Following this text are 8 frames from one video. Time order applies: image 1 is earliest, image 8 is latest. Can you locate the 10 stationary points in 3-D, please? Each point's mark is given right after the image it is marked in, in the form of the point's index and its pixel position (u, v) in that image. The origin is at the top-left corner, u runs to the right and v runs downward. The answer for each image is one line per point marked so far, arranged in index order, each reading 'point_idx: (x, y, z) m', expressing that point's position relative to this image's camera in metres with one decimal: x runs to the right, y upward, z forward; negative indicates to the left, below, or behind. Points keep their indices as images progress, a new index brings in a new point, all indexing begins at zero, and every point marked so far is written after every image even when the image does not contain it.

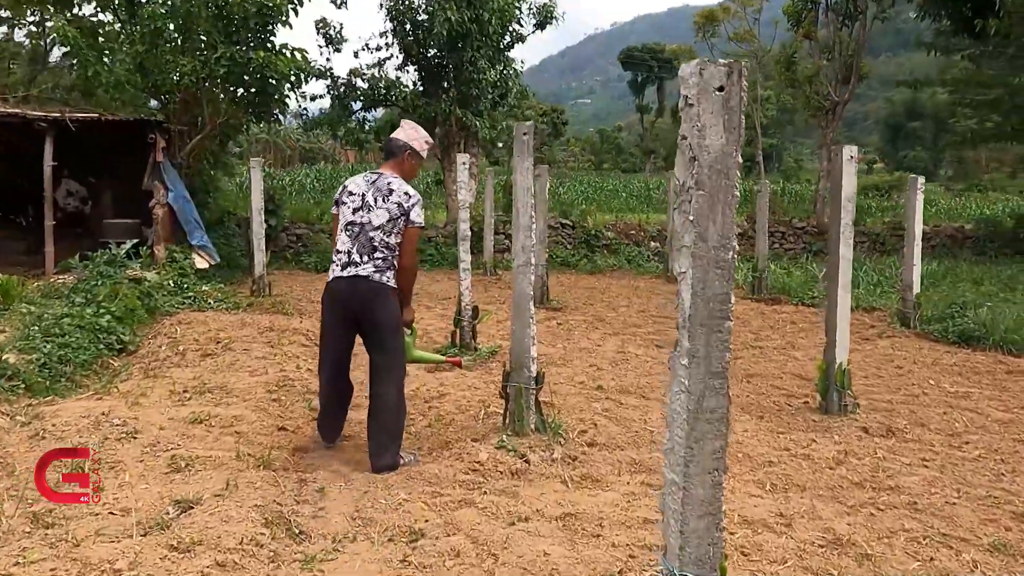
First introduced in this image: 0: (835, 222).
0: (+2.0, +0.4, +5.1) m
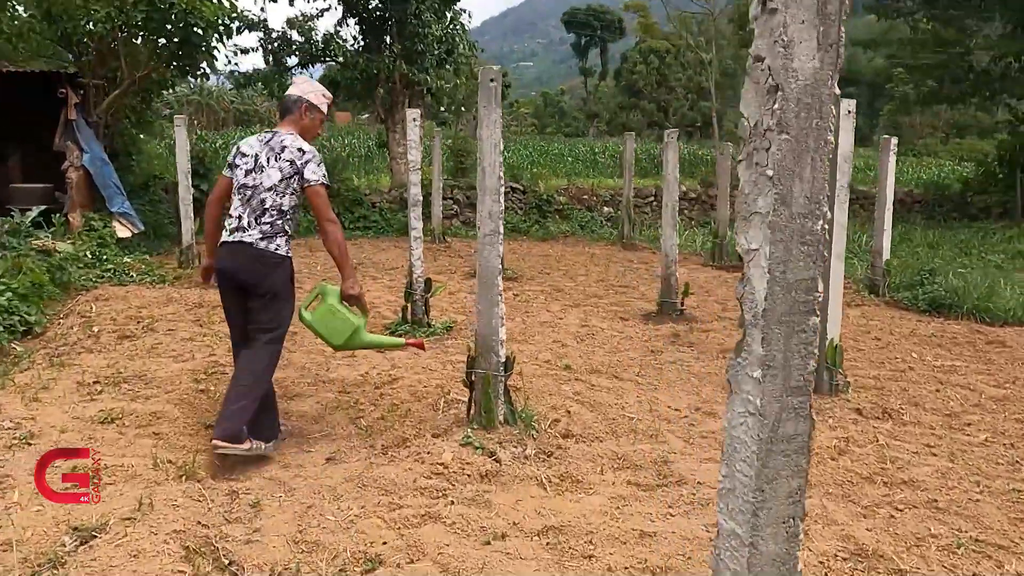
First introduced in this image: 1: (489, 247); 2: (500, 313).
0: (+1.8, +0.6, +4.7) m
1: (-0.1, +0.2, +3.8) m
2: (-0.1, -0.1, +3.9) m
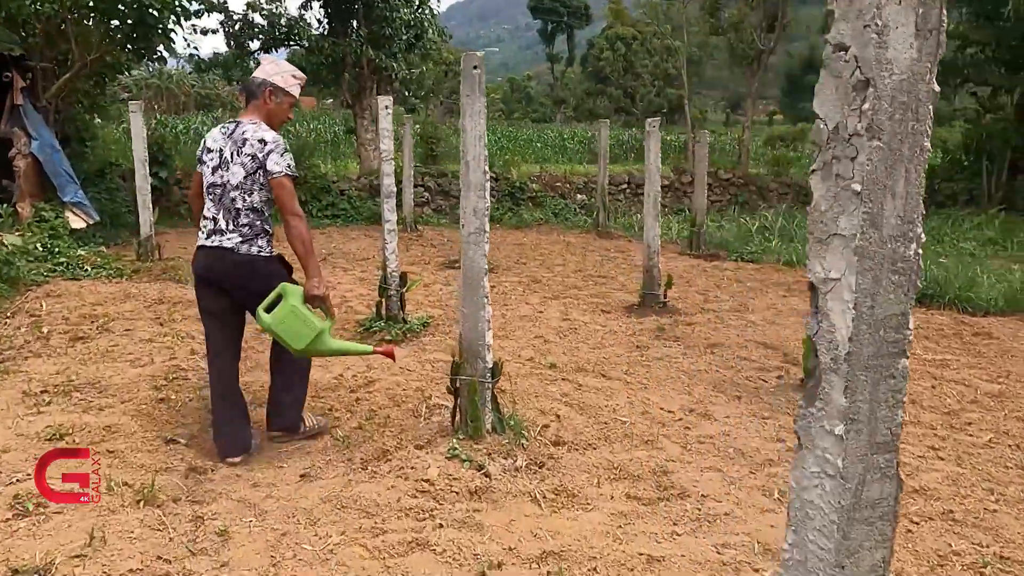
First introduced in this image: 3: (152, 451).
0: (+1.7, +0.6, +4.5) m
1: (-0.2, +0.2, +3.5) m
2: (-0.1, -0.1, +3.6) m
3: (-1.5, -0.7, +3.5) m
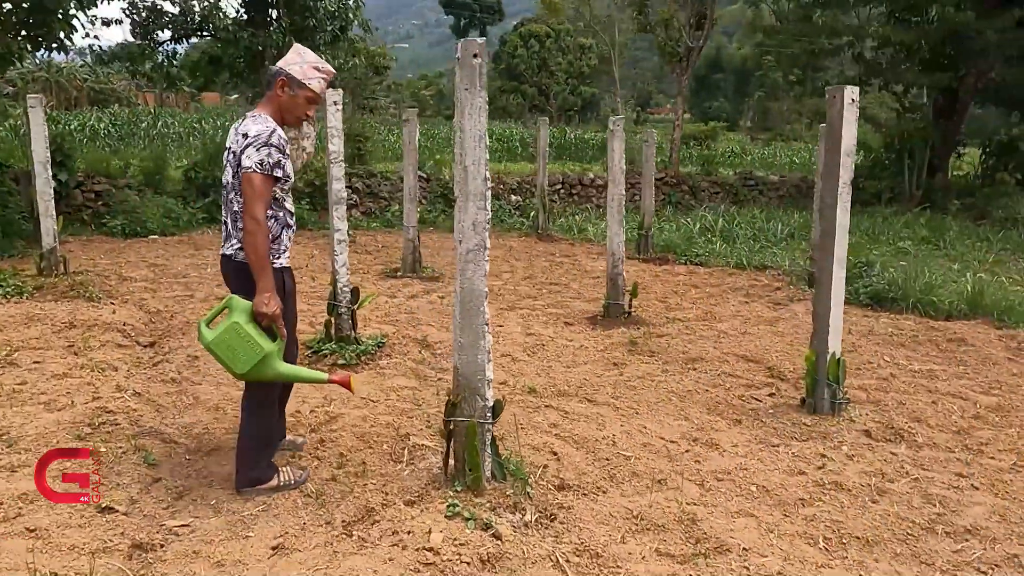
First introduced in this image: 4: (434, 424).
0: (+1.6, +0.6, +4.2) m
1: (-0.1, +0.1, +3.0) m
2: (-0.1, -0.2, +3.1) m
3: (-1.5, -0.8, +2.8) m
4: (-0.4, -0.7, +4.1) m
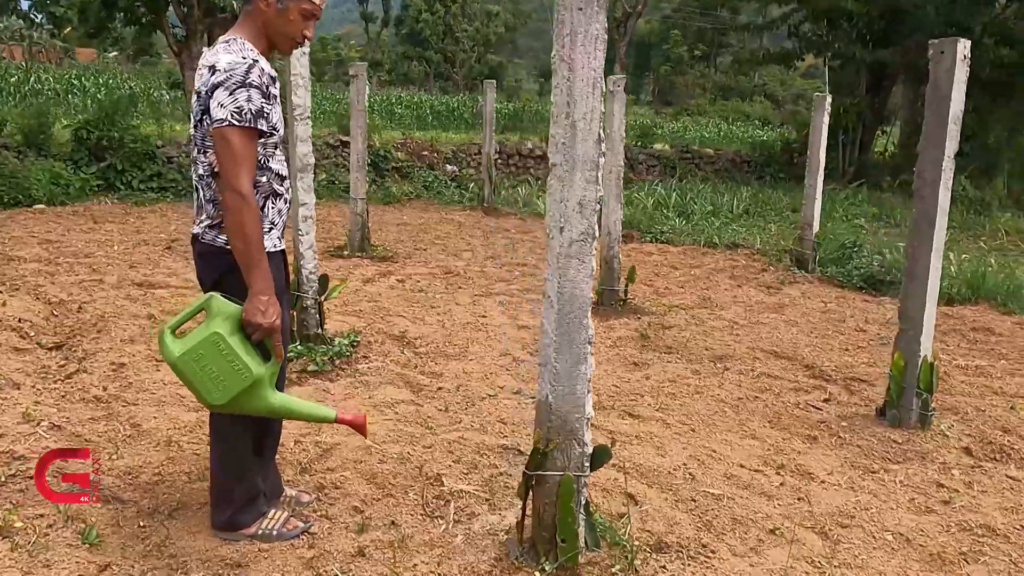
0: (+1.8, +0.6, +3.5) m
1: (+0.2, +0.1, +2.1) m
2: (+0.2, -0.2, +2.2) m
3: (-1.1, -0.8, +1.8) m
4: (-0.2, -0.7, +3.2) m
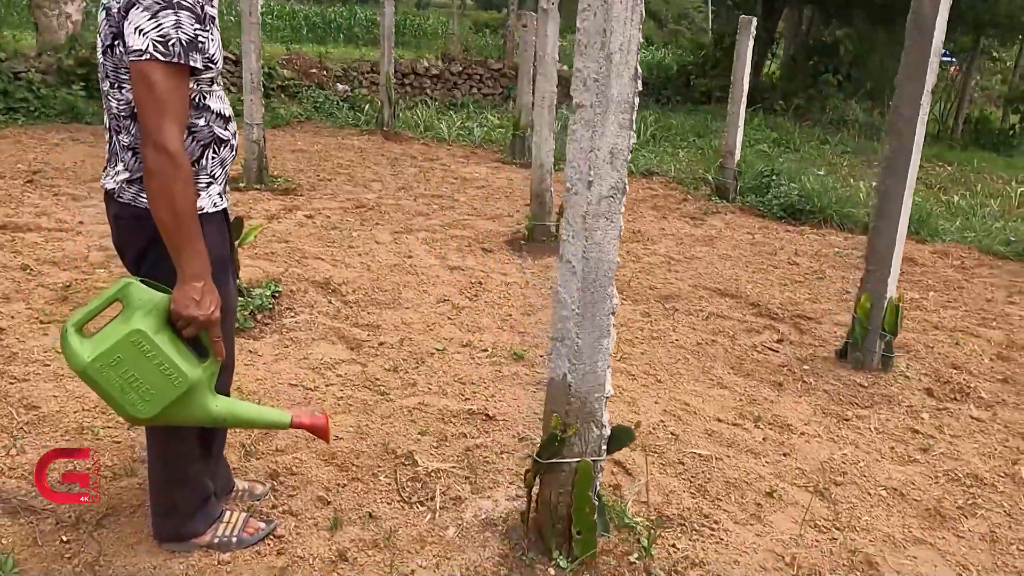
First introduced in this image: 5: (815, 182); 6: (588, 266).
0: (+1.6, +0.8, +3.3) m
1: (+0.2, +0.1, +1.8) m
2: (+0.2, -0.2, +1.9) m
3: (-1.0, -0.8, +1.4) m
4: (-0.3, -0.5, +2.9) m
5: (+3.0, +1.0, +7.9) m
6: (+0.2, +0.1, +1.9) m
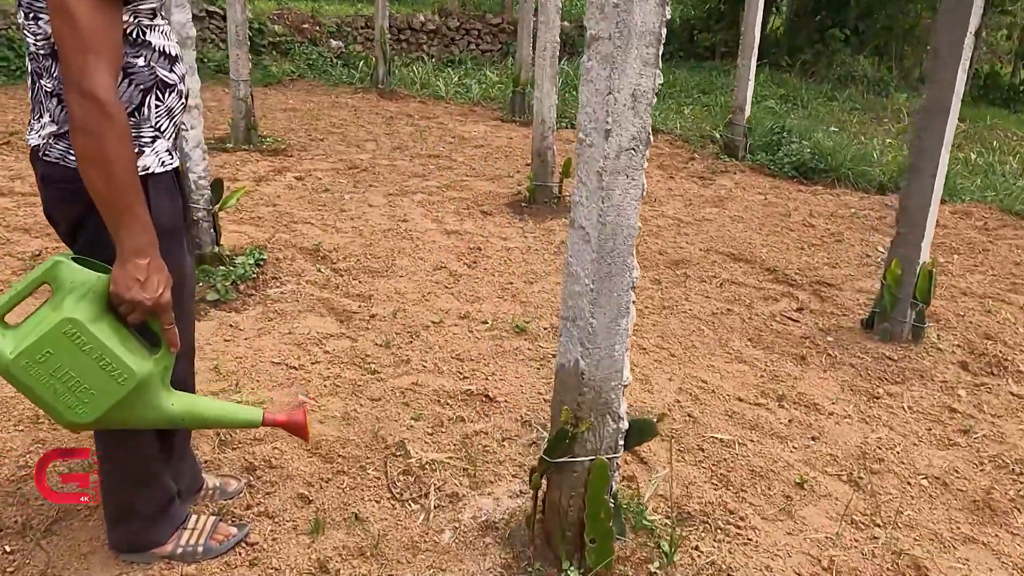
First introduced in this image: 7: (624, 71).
0: (+1.6, +1.0, +3.0) m
1: (+0.2, +0.2, +1.5) m
2: (+0.2, -0.1, +1.7) m
3: (-1.0, -0.8, +1.2) m
4: (-0.3, -0.4, +2.6) m
5: (+2.9, +1.4, +7.6) m
6: (+0.2, +0.1, +1.6) m
7: (+0.2, +0.4, +1.5) m
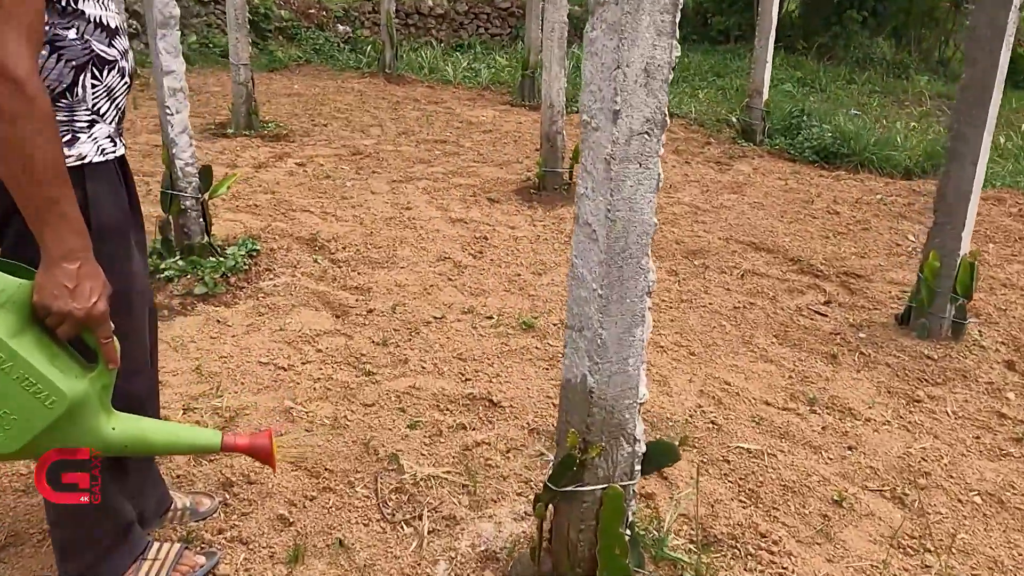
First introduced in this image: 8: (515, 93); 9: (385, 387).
0: (+1.6, +1.0, +2.7) m
1: (+0.2, +0.2, +1.3) m
2: (+0.2, -0.1, +1.4) m
3: (-1.0, -0.8, +1.0) m
4: (-0.3, -0.4, +2.4) m
5: (+3.0, +1.5, +7.3) m
6: (+0.2, +0.1, +1.3) m
7: (+0.2, +0.4, +1.2) m
8: (0.0, +2.1, +8.6) m
9: (-0.4, -0.3, +2.6) m
